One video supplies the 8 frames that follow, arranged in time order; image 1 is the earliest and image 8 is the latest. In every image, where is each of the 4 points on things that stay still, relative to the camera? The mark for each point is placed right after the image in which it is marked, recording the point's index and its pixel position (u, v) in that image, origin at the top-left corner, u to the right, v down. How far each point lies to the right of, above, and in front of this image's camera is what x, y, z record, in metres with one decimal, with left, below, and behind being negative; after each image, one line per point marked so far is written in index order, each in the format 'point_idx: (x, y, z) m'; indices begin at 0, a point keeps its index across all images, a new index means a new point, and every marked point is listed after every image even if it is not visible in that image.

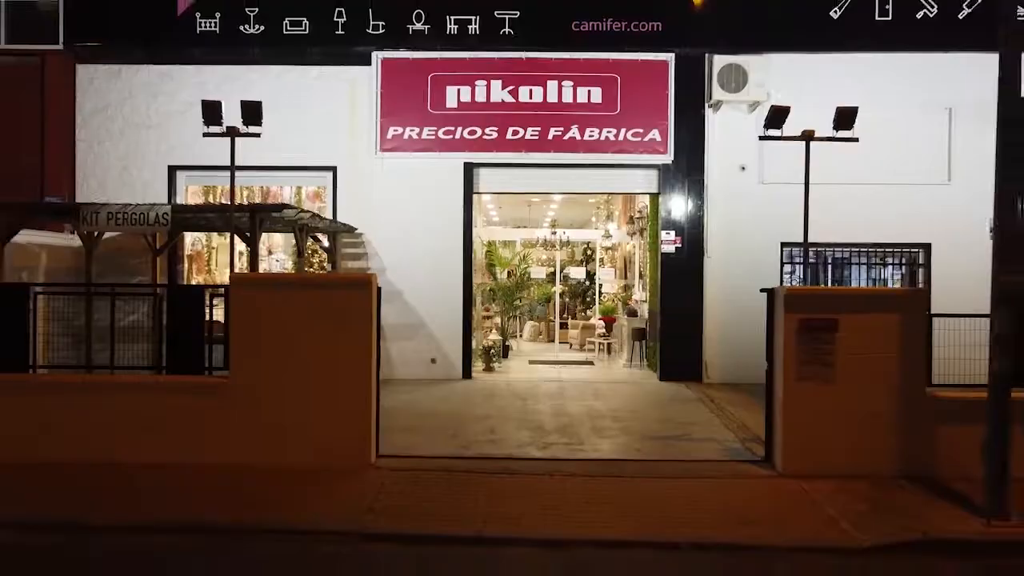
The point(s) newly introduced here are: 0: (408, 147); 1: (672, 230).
0: (-1.3, +1.8, +10.1) m
1: (+2.0, +0.7, +10.1) m
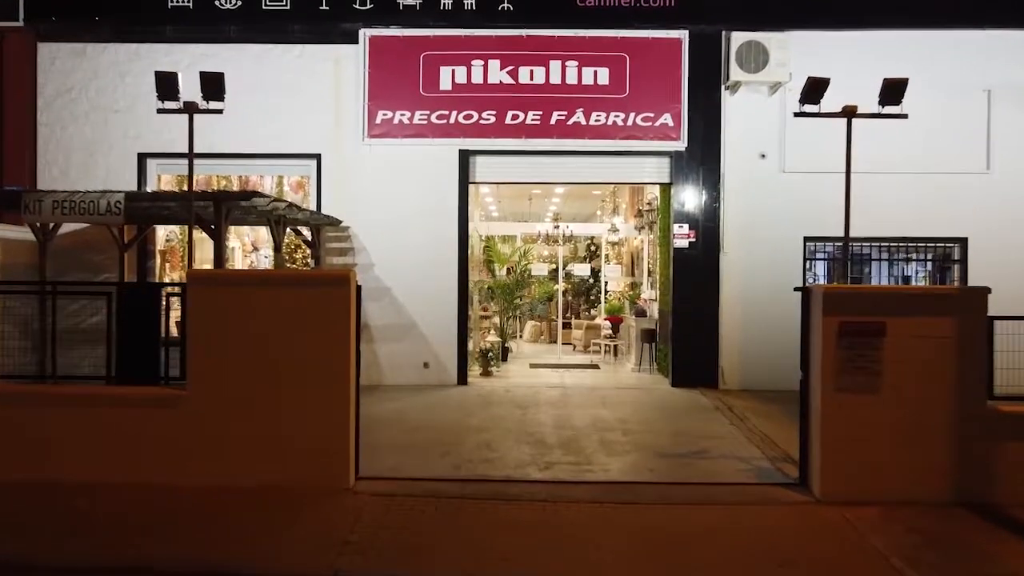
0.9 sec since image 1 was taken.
0: (-1.3, +1.8, +9.3) m
1: (+2.0, +0.7, +9.3) m
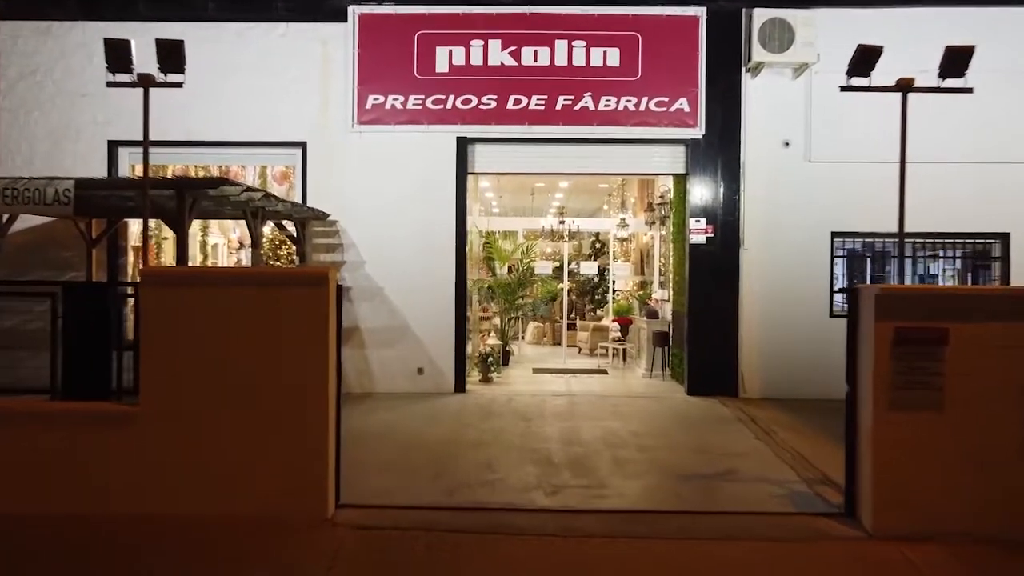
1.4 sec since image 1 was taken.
0: (-1.3, +1.8, +8.6) m
1: (+2.0, +0.8, +8.6) m
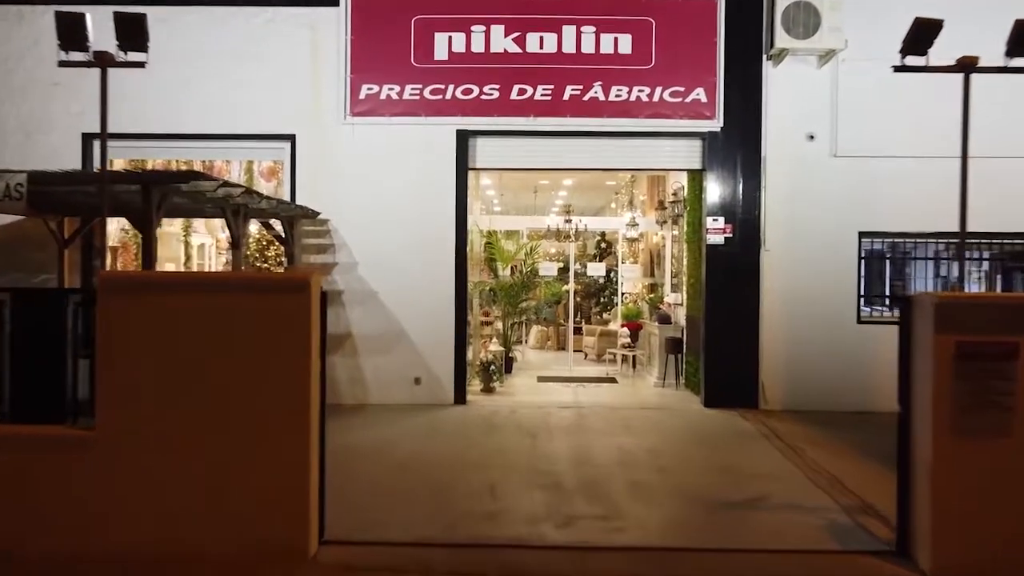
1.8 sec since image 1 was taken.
0: (-1.2, +1.8, +8.0) m
1: (+2.1, +0.7, +8.0) m
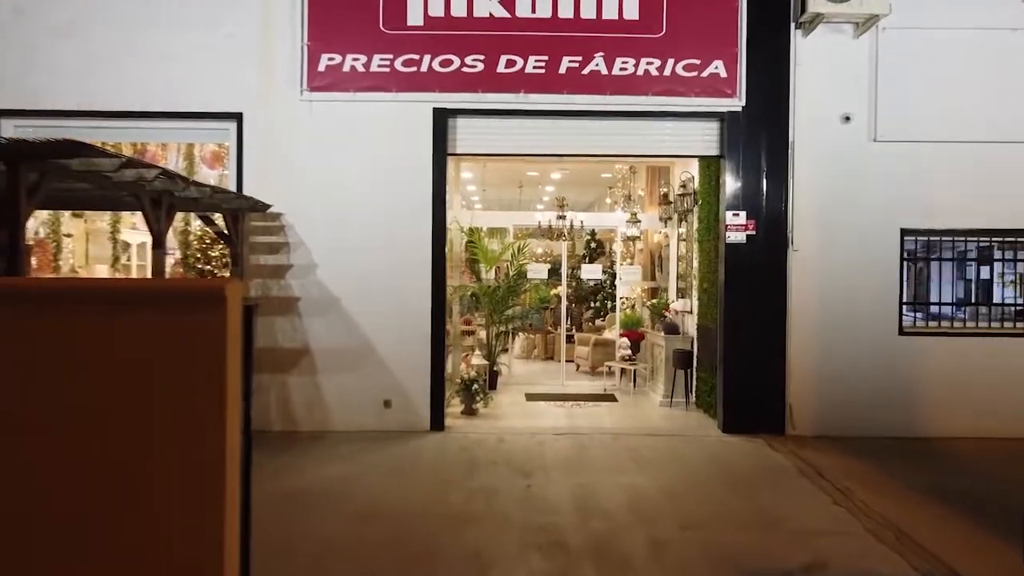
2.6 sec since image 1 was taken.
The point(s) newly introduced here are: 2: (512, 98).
0: (-1.4, +1.7, +6.8) m
1: (+1.9, +0.7, +6.9) m
2: (0.0, +1.6, +6.8) m
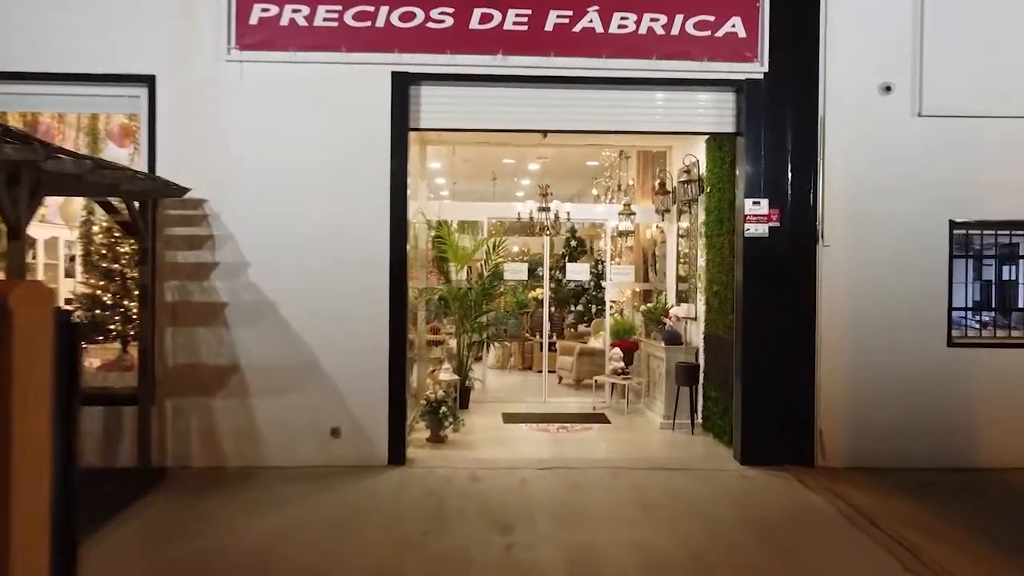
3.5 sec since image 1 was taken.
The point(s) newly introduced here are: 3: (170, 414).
0: (-1.5, +1.7, +5.5) m
1: (+1.8, +0.6, +5.7) m
2: (-0.2, +1.6, +5.6) m
3: (-2.3, -0.9, +5.5) m
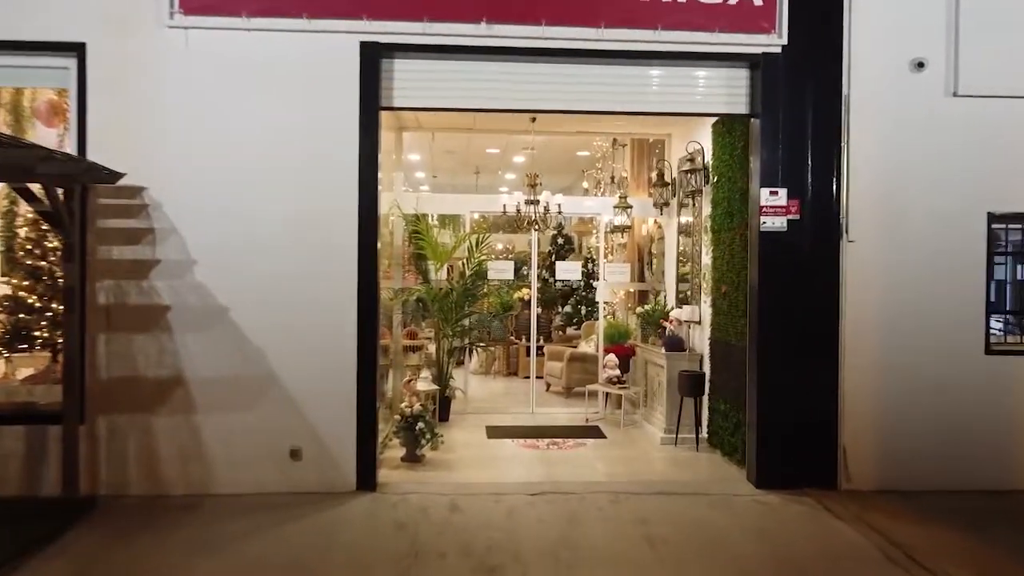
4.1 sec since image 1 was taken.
0: (-1.6, +1.7, +4.8) m
1: (+1.7, +0.6, +5.1) m
2: (-0.3, +1.6, +4.9) m
3: (-2.4, -0.9, +4.8) m
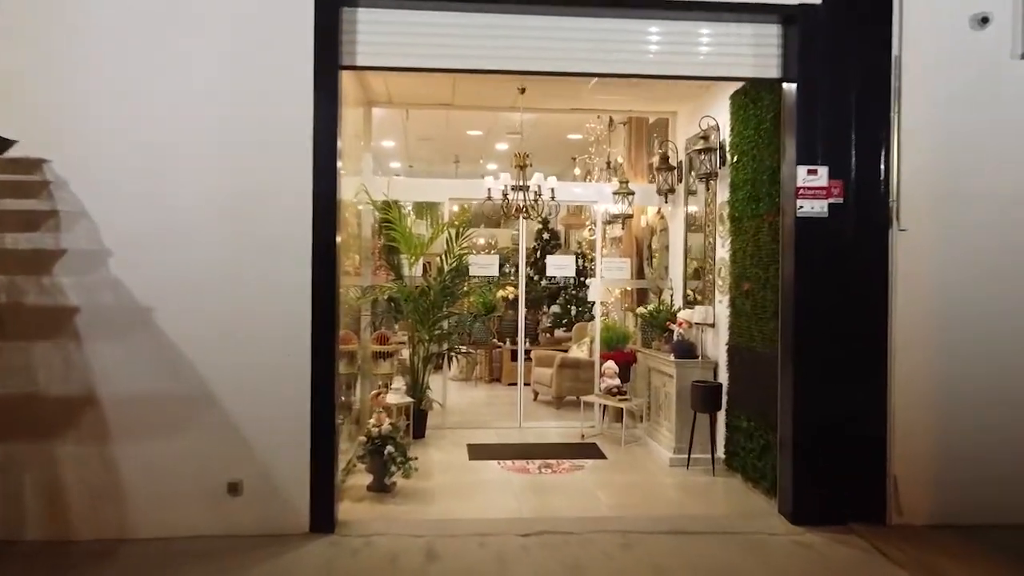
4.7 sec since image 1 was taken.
0: (-1.7, +1.7, +3.9) m
1: (+1.6, +0.7, +4.3) m
2: (-0.3, +1.6, +4.0) m
3: (-2.5, -0.9, +3.9) m
